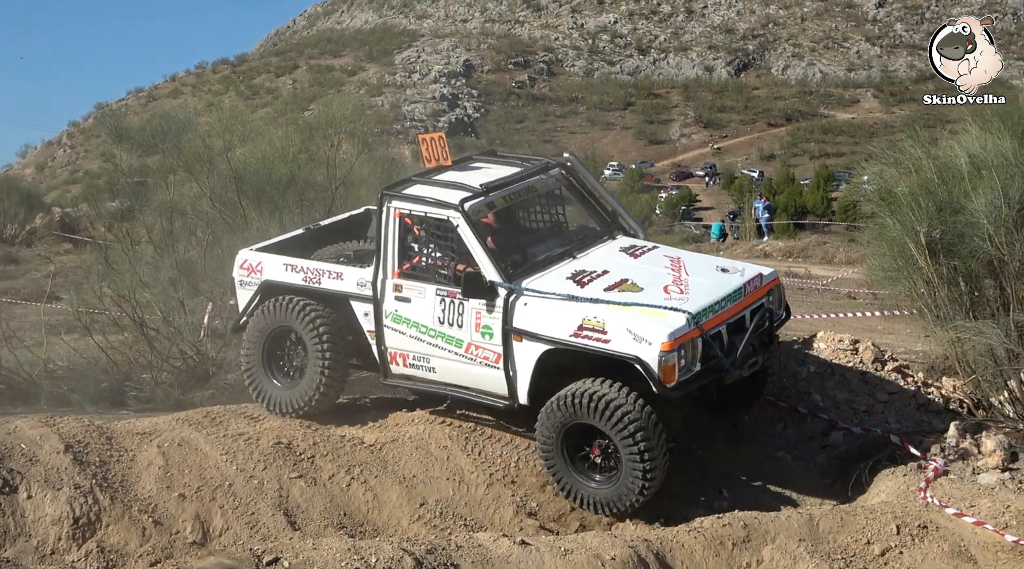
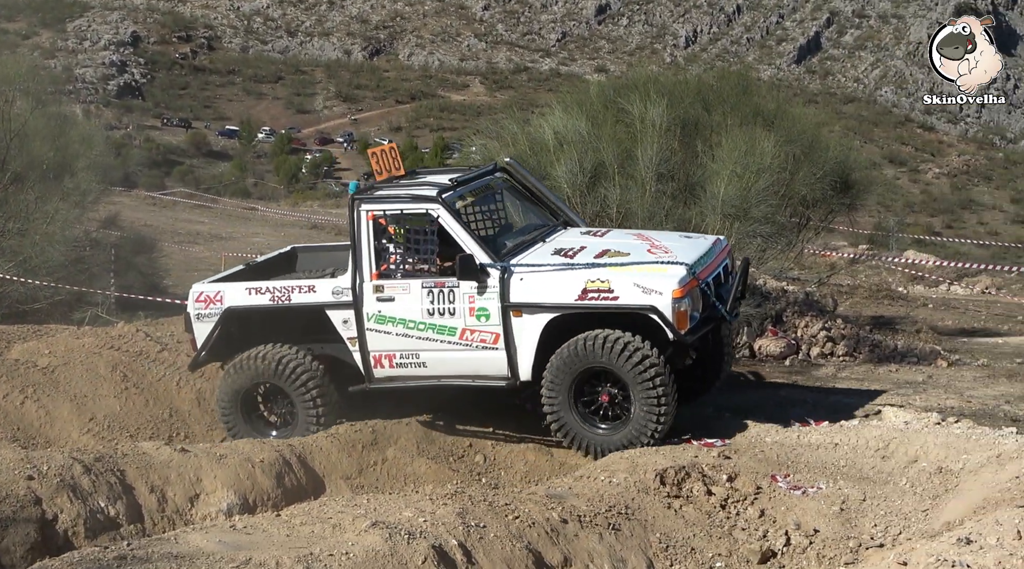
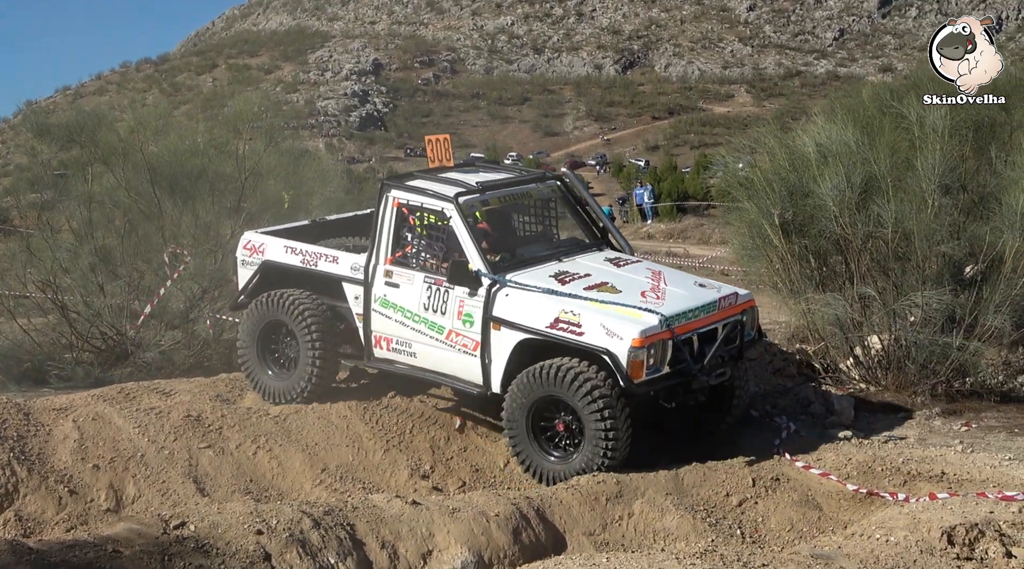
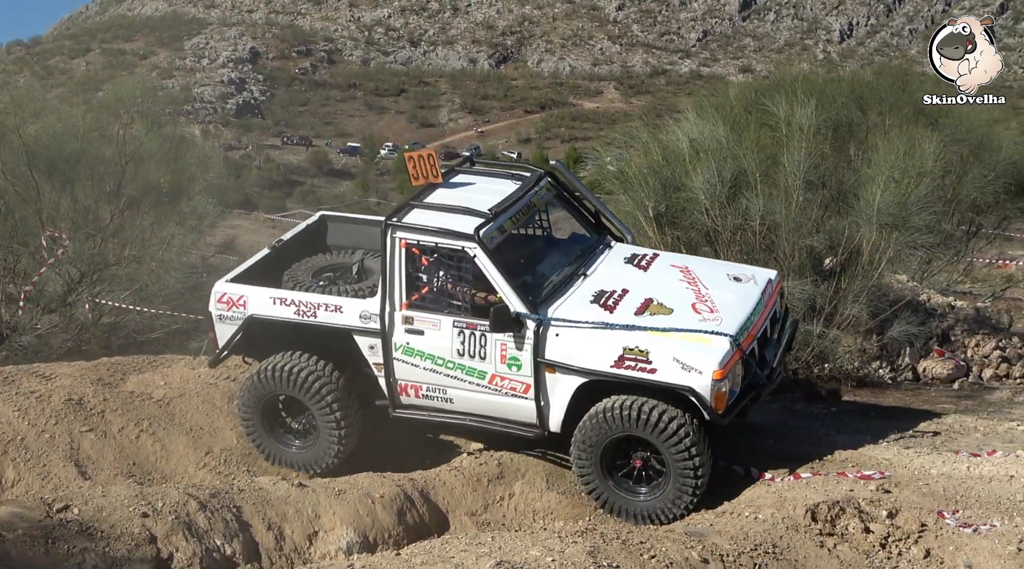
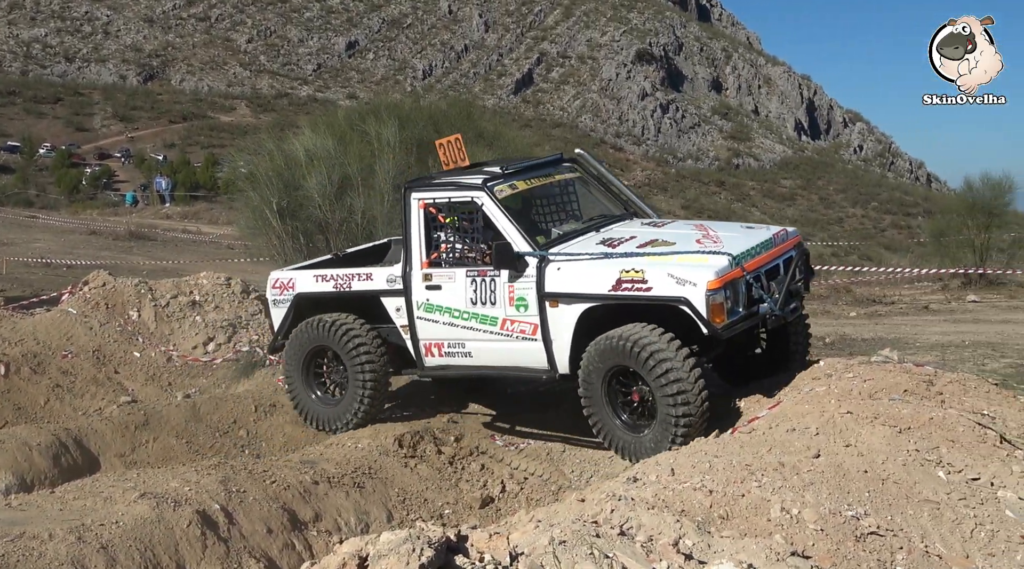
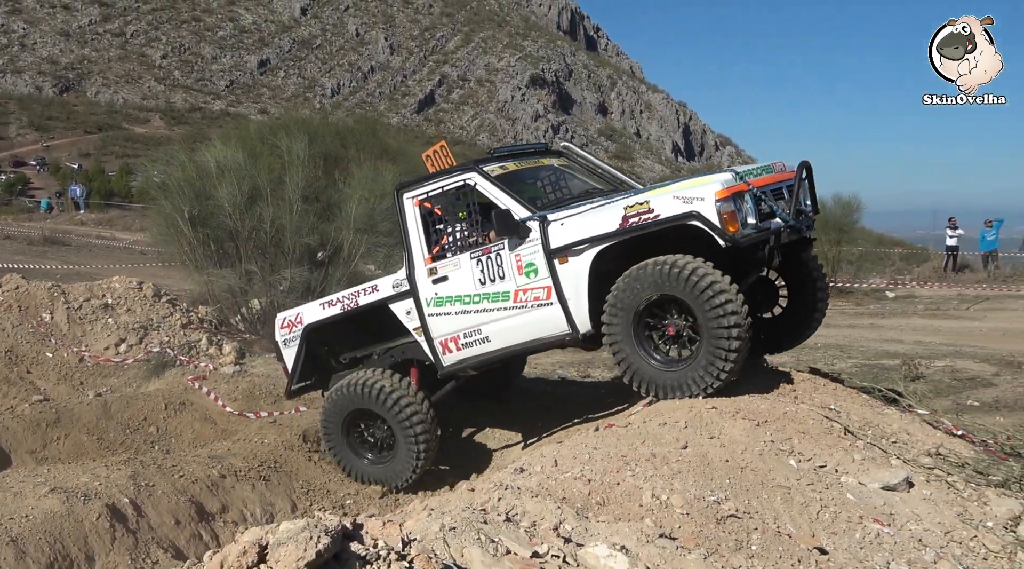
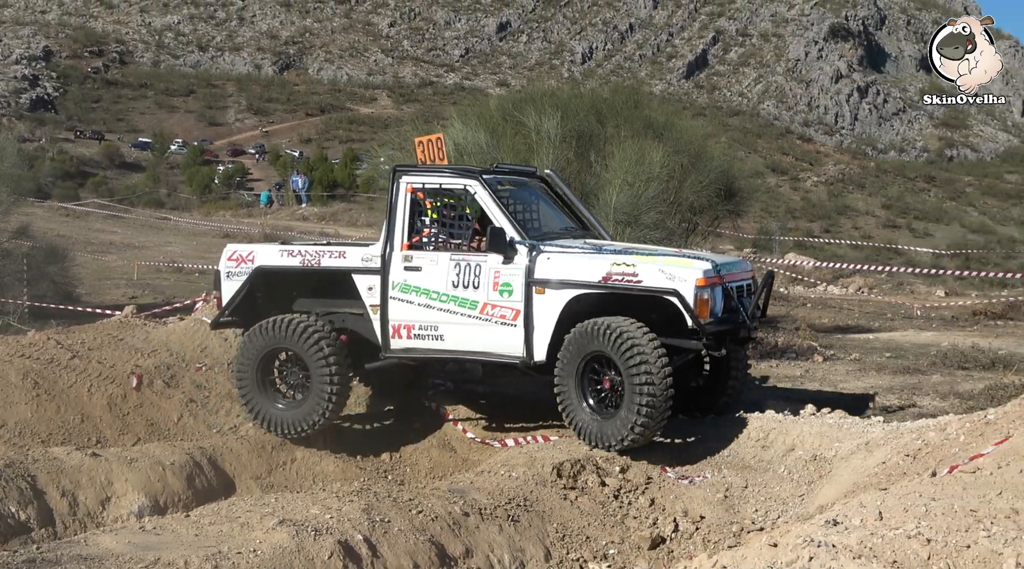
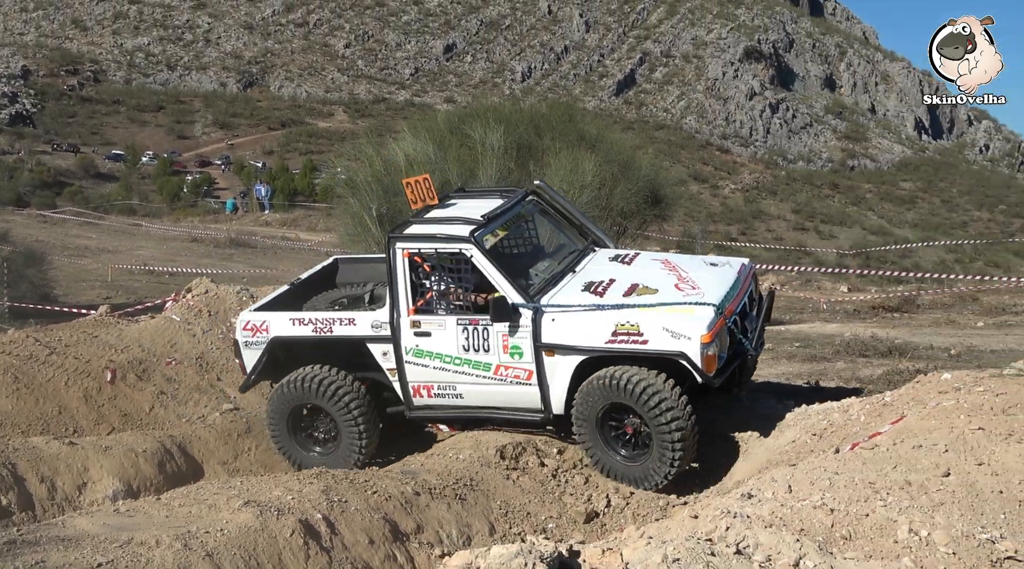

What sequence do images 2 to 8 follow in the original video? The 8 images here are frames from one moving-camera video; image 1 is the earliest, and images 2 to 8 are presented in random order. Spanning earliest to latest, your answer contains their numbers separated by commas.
3, 4, 2, 7, 8, 5, 6
